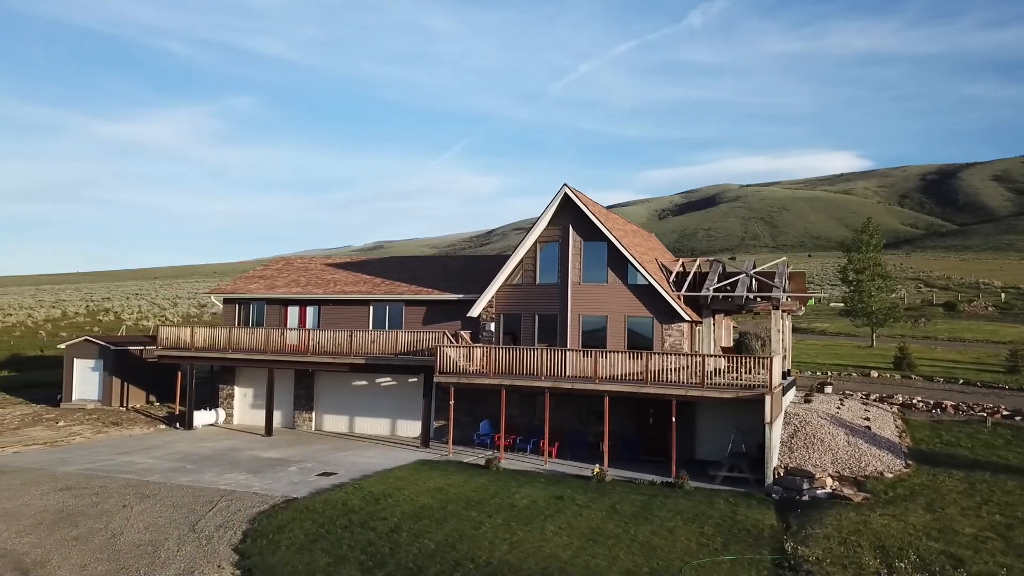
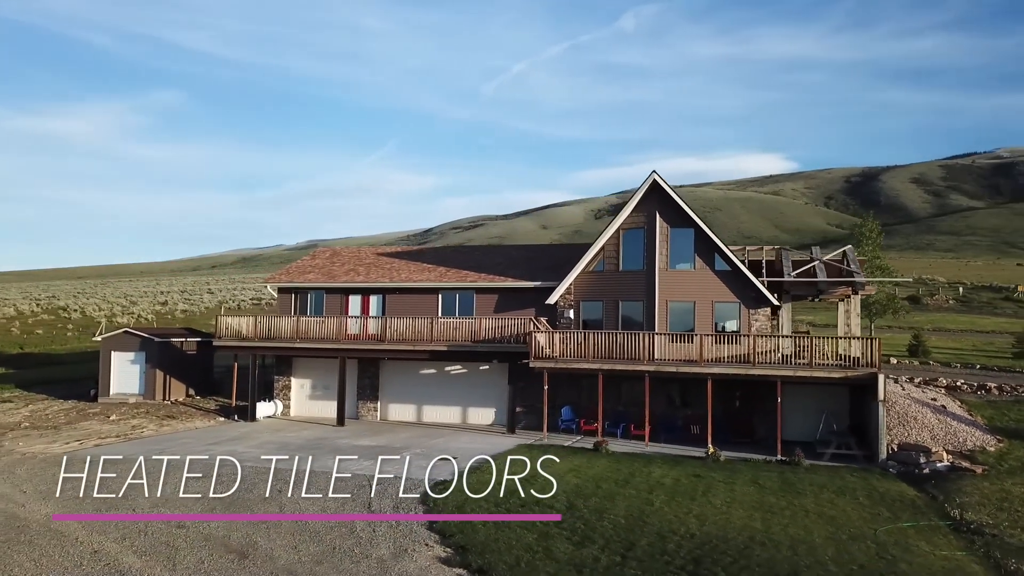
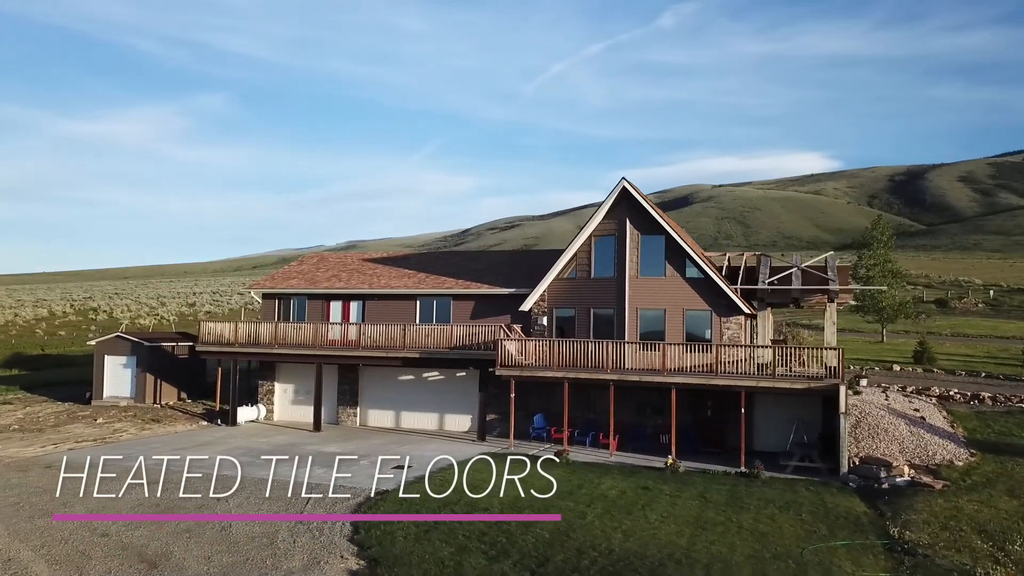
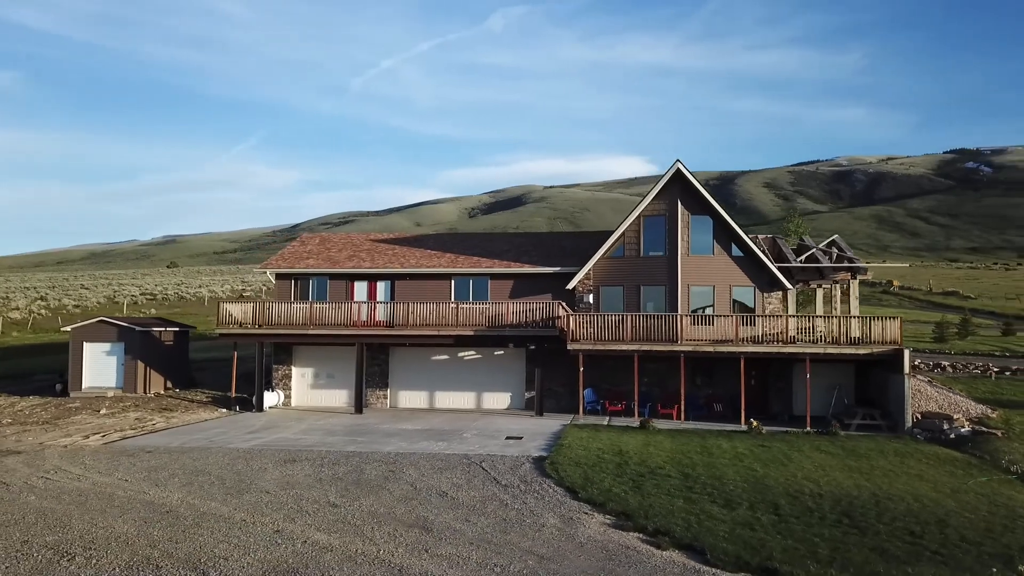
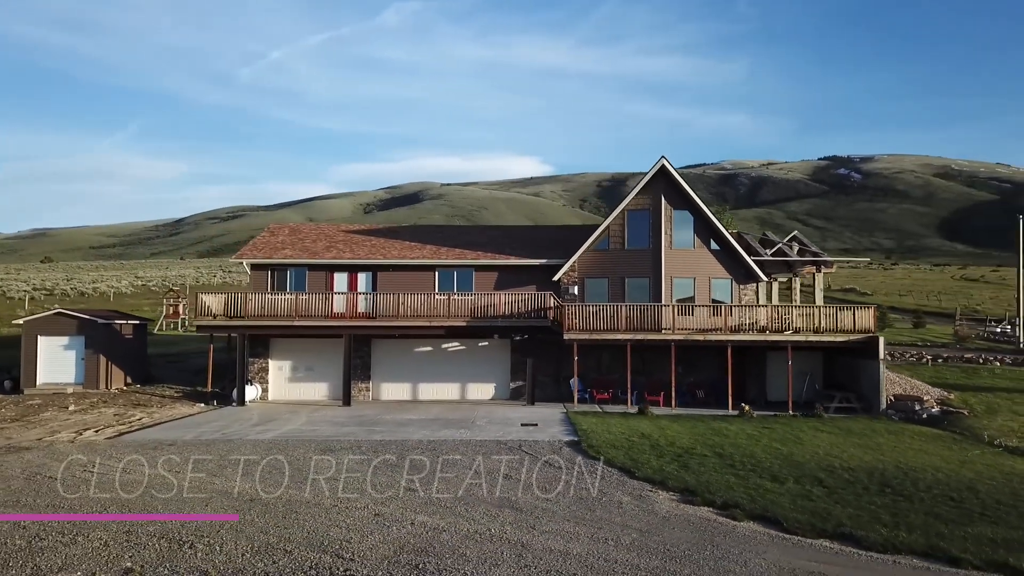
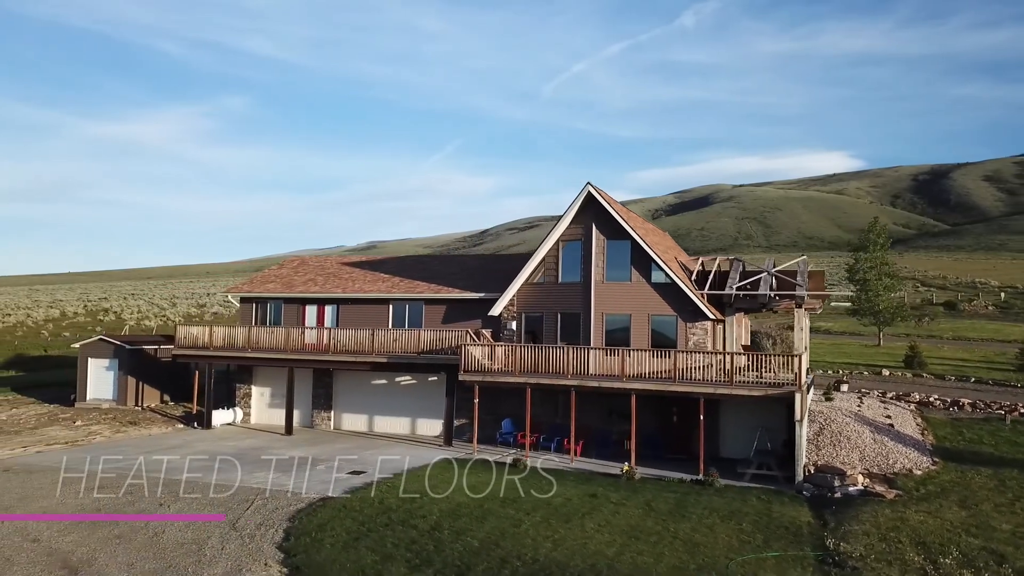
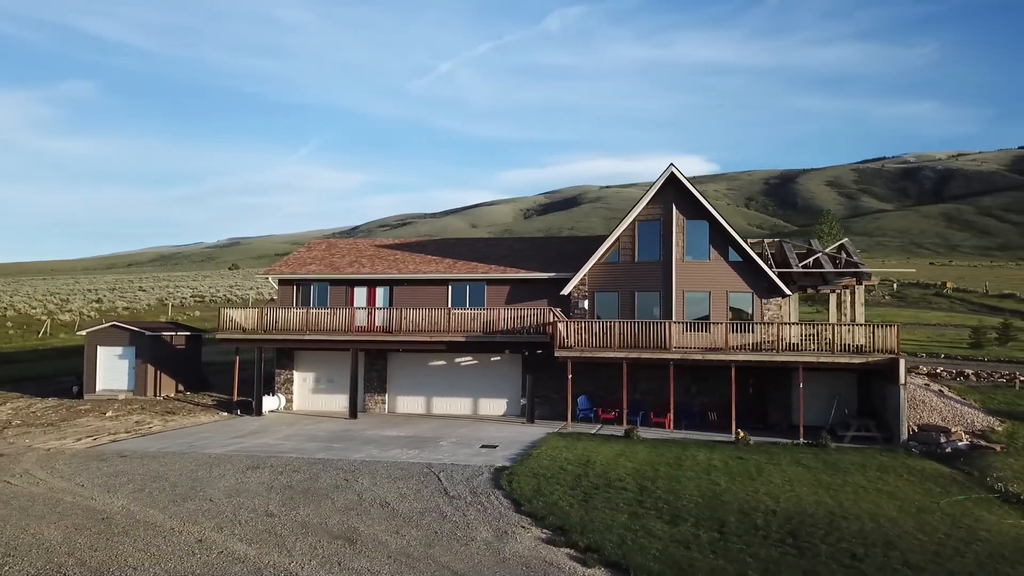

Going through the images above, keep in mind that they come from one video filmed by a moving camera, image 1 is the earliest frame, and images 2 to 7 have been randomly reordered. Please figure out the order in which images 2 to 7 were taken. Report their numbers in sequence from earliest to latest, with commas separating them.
6, 3, 2, 7, 4, 5
